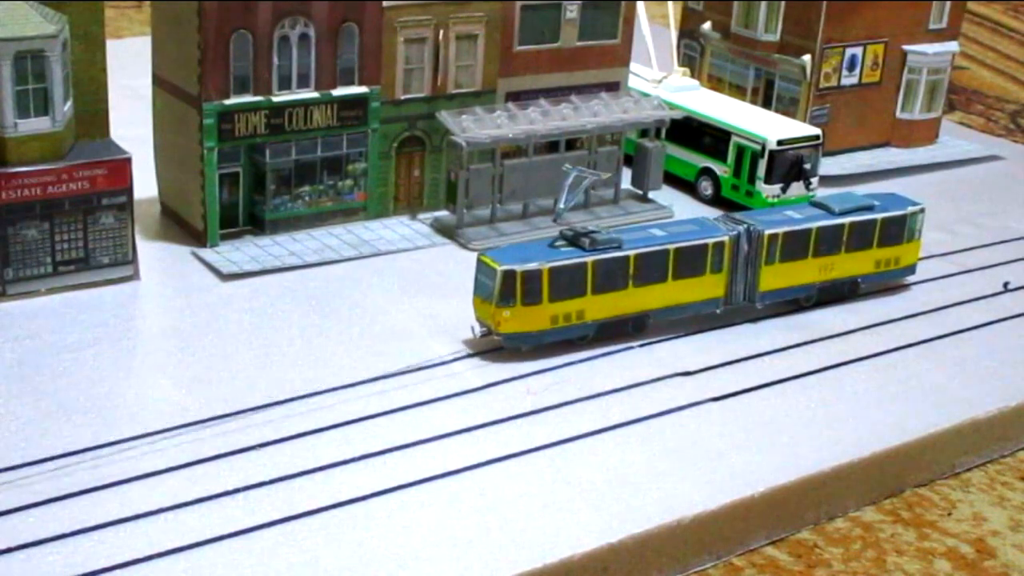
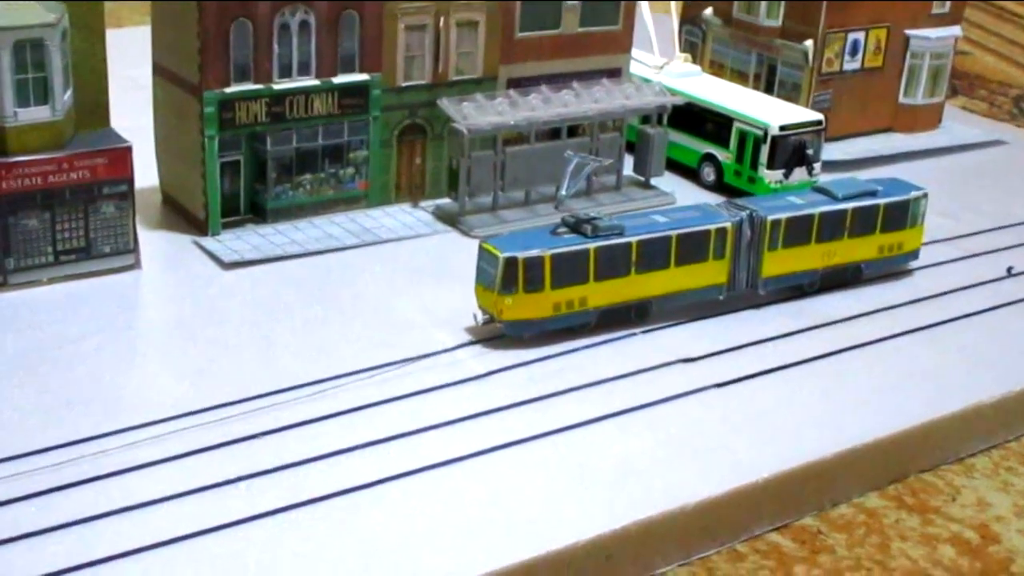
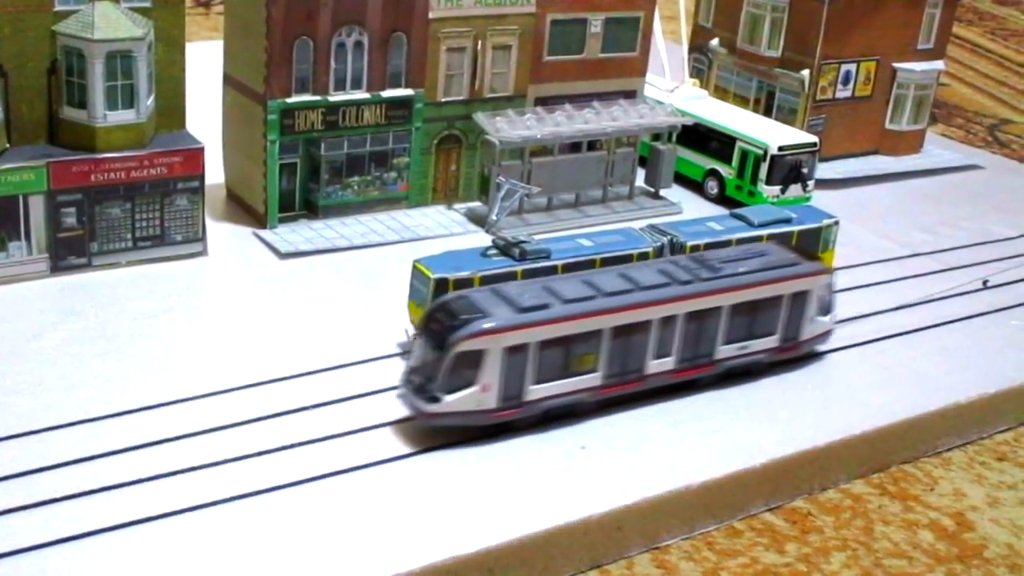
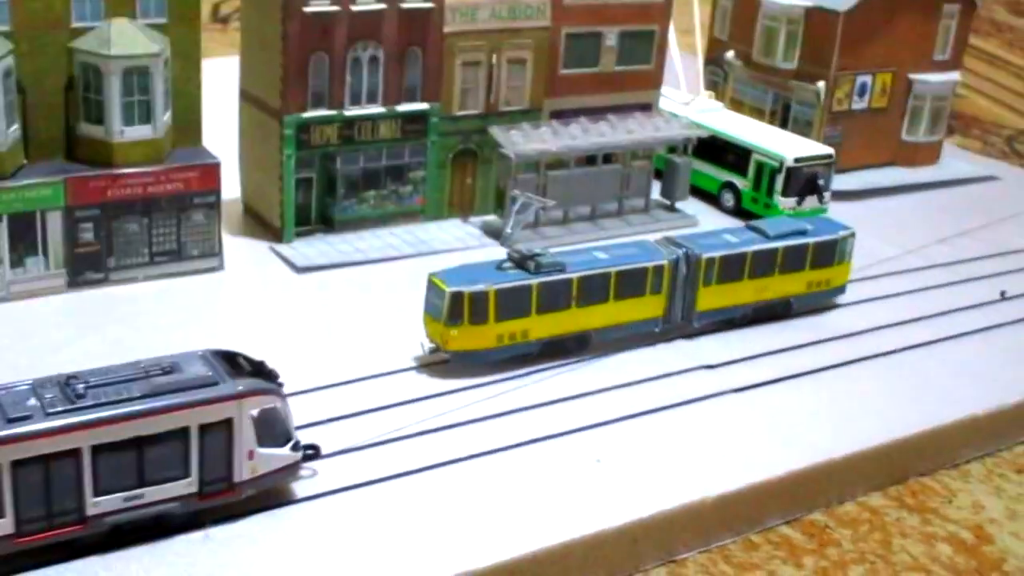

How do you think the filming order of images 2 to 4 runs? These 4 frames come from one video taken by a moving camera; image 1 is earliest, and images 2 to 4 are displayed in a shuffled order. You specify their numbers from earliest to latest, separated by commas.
2, 4, 3
